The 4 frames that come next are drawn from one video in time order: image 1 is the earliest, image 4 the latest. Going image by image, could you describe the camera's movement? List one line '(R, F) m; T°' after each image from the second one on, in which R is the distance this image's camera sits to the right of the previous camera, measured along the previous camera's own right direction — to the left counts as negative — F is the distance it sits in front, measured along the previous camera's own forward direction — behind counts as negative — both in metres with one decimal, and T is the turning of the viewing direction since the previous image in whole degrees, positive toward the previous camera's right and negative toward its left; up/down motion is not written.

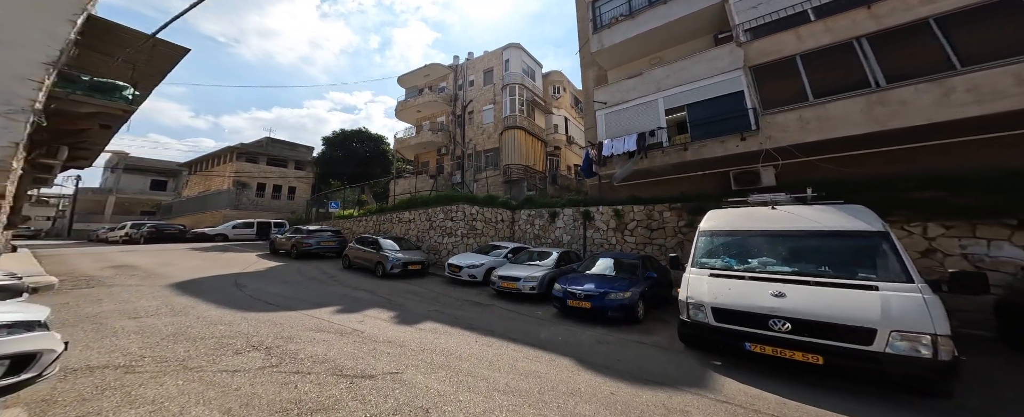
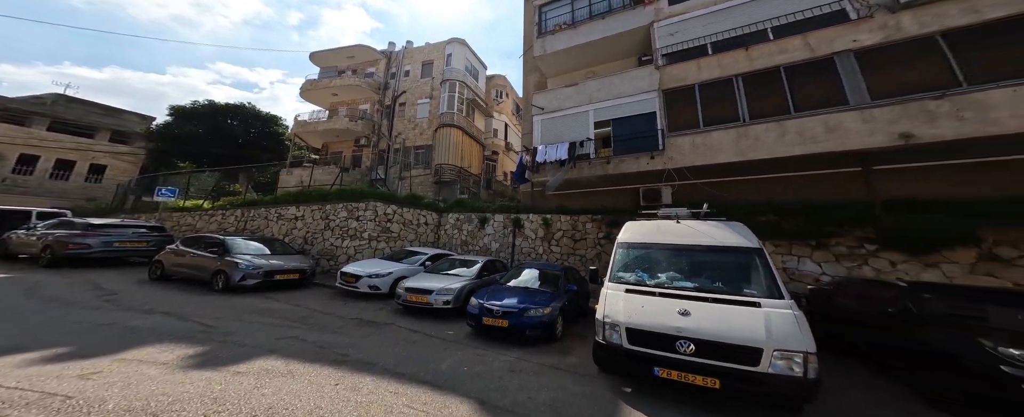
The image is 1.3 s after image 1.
(+0.7, +1.1) m; +11°
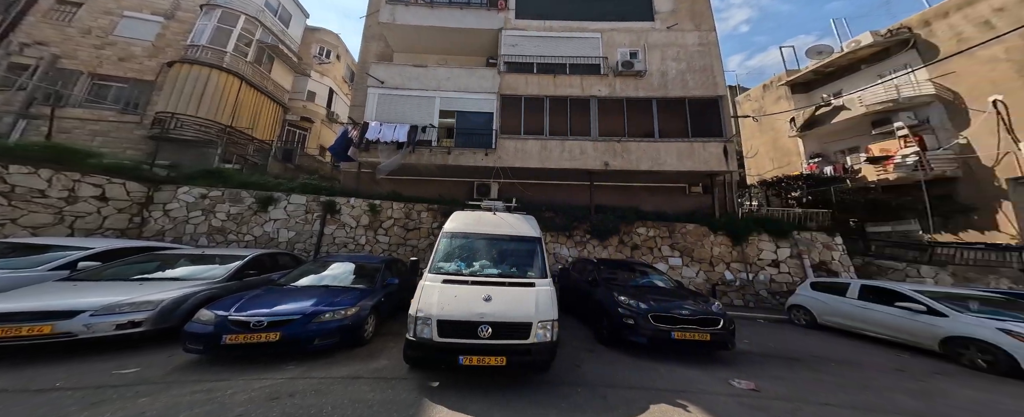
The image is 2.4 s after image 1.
(+1.2, +0.5) m; +28°
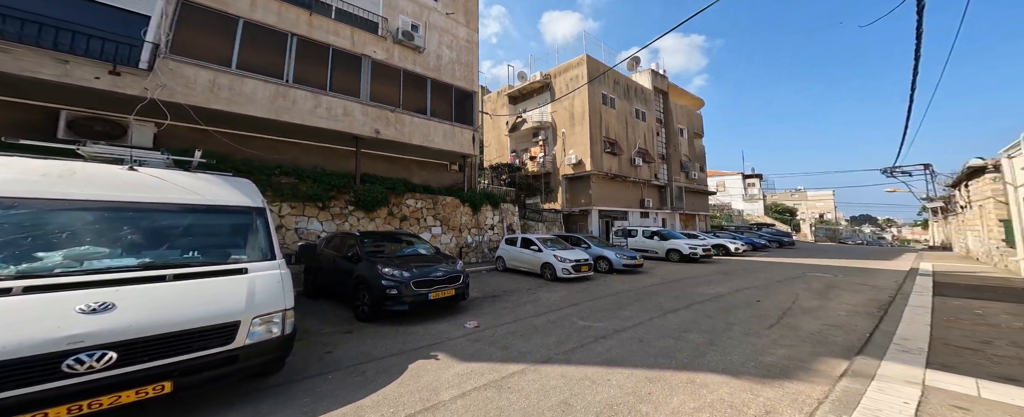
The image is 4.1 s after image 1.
(-0.6, +0.1) m; +44°
